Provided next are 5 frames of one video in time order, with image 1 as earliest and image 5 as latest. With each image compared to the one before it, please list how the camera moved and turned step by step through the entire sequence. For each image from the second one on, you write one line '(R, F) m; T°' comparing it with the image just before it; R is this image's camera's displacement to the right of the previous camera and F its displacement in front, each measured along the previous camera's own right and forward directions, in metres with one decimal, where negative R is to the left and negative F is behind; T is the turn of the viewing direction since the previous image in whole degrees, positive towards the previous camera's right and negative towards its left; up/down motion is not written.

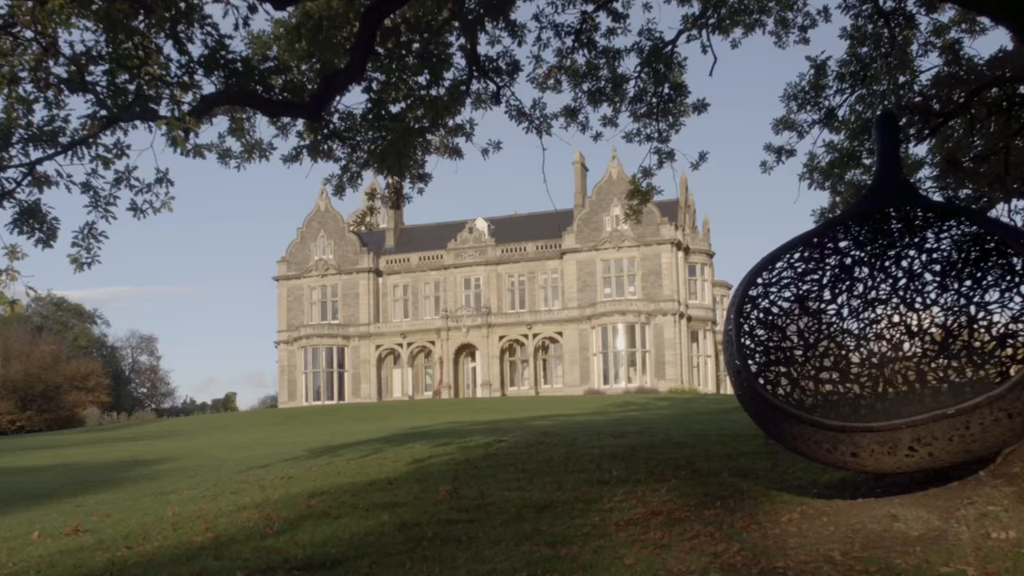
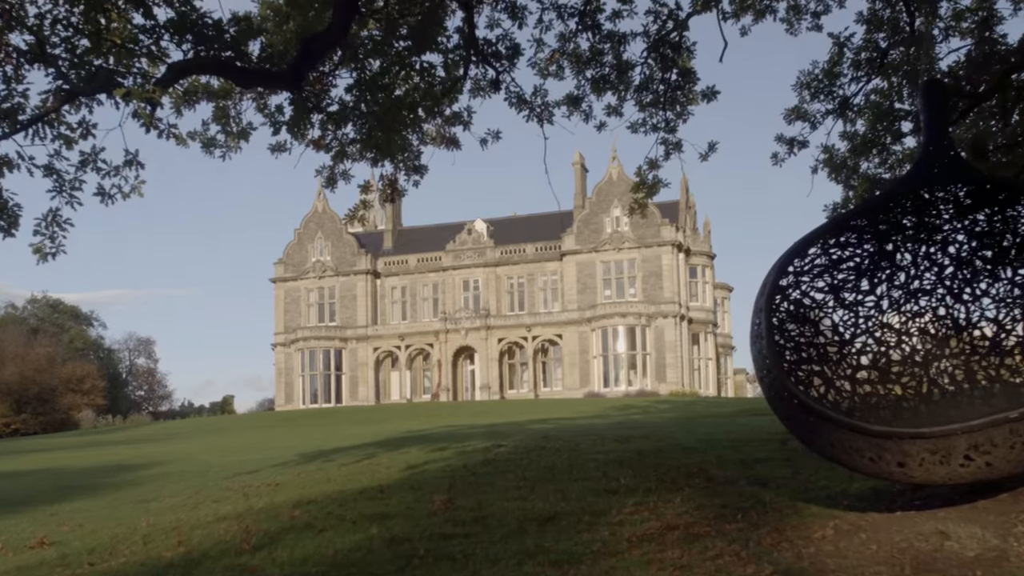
(0.0, +0.7) m; 0°
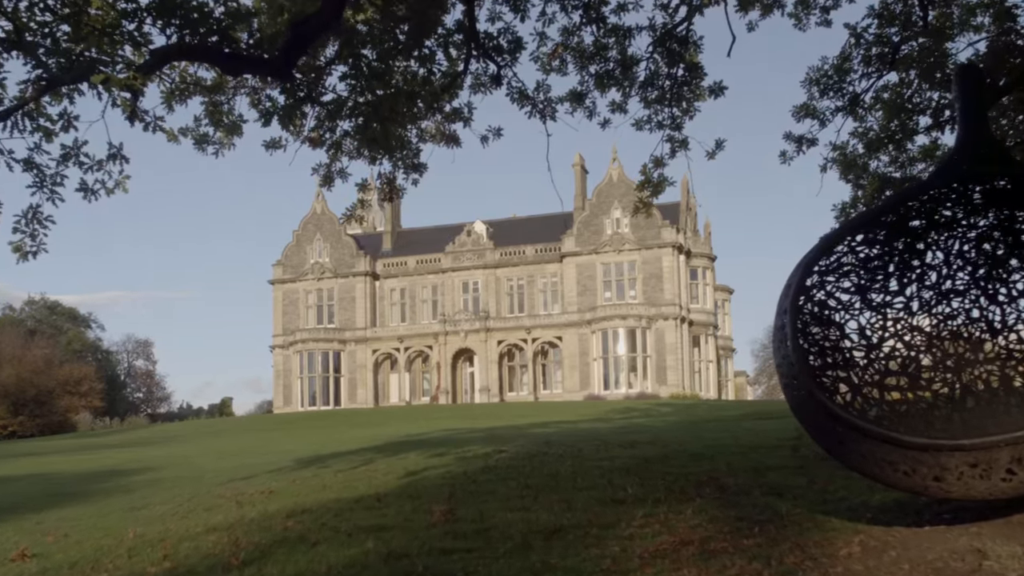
(0.0, +0.4) m; 0°
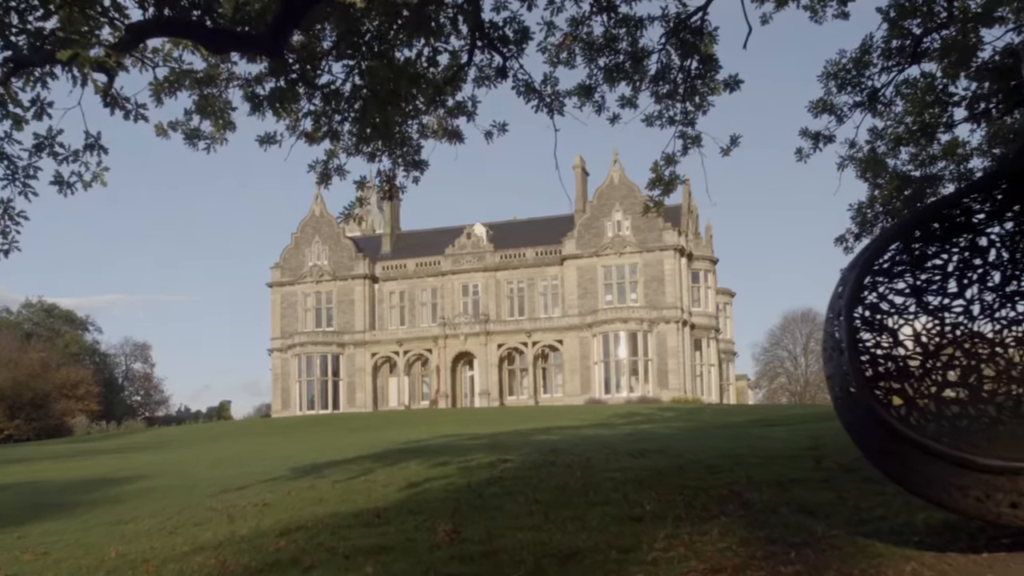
(-0.1, +0.6) m; 0°
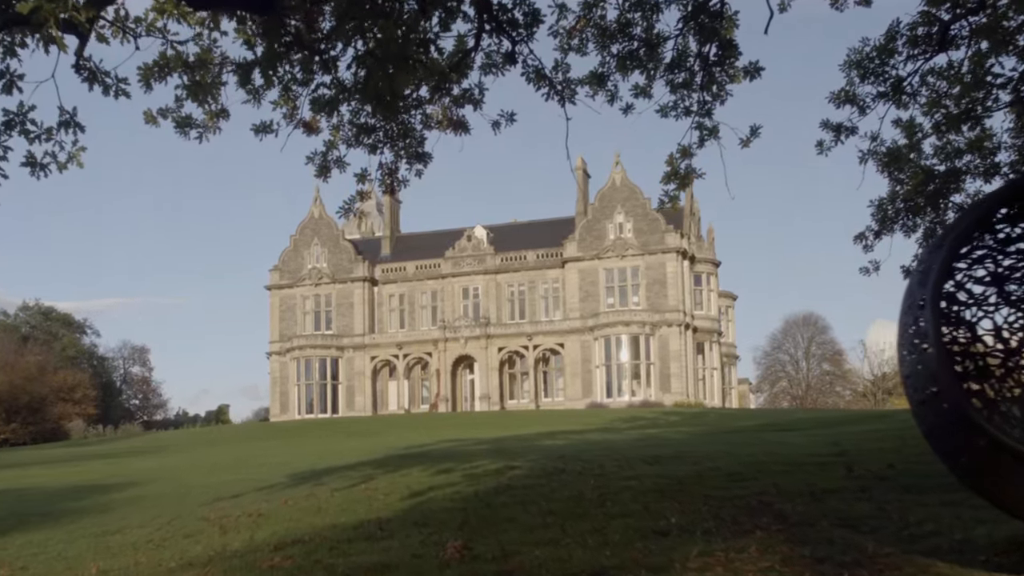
(-0.1, +0.7) m; 0°
